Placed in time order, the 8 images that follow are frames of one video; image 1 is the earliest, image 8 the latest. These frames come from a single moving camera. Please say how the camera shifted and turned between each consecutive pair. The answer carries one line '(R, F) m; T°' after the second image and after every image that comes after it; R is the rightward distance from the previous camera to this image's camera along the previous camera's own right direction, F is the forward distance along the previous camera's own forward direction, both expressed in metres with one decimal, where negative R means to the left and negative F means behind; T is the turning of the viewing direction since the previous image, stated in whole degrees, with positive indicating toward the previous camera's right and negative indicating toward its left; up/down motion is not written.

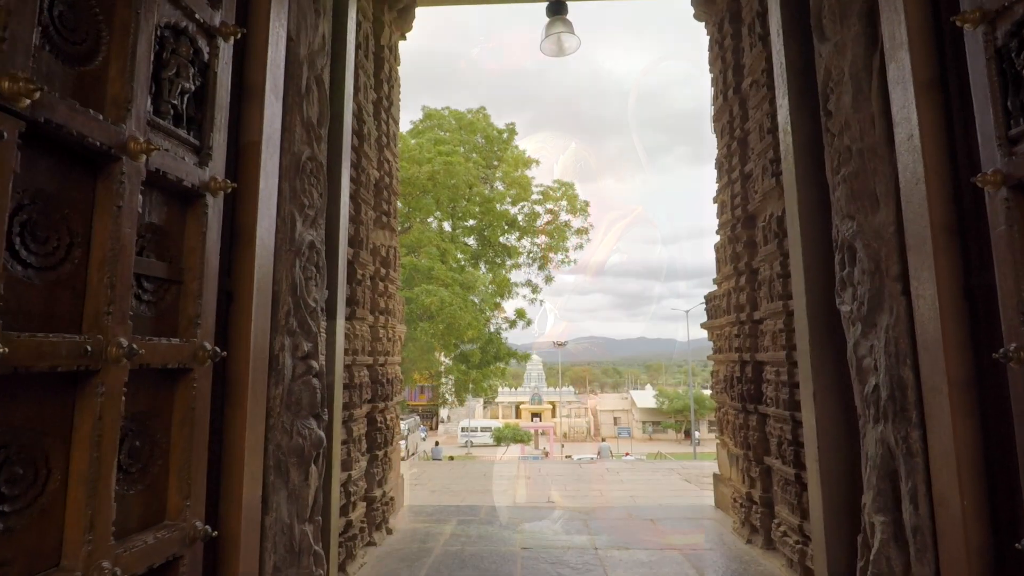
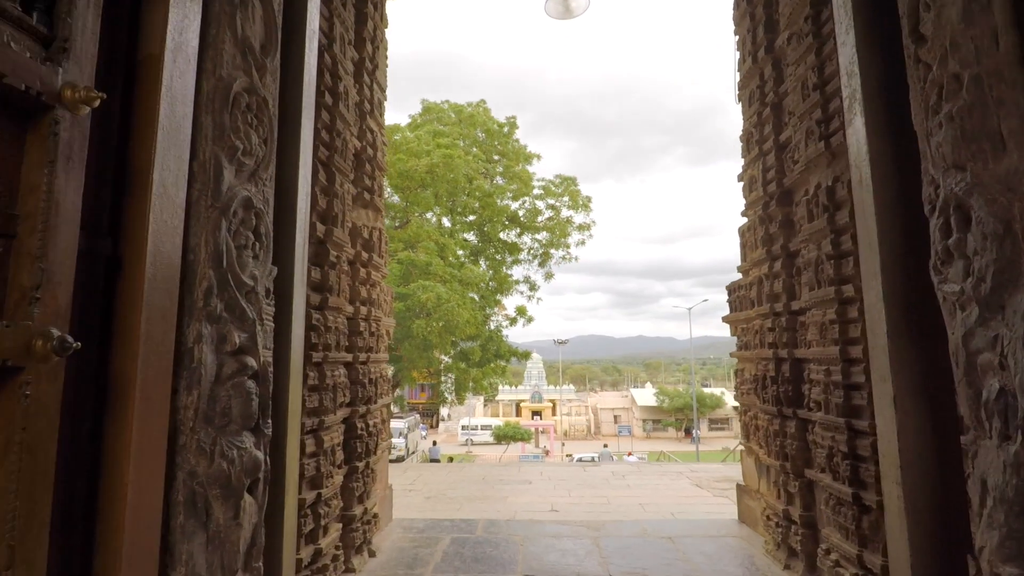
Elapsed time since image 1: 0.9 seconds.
(0.0, +0.5) m; 0°
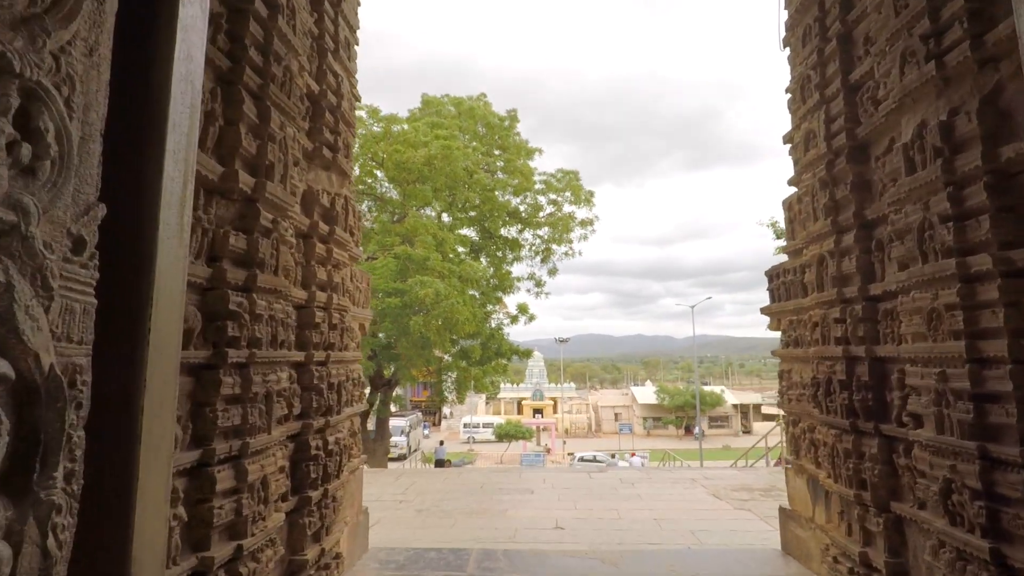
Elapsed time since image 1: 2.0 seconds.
(0.0, +0.8) m; 0°
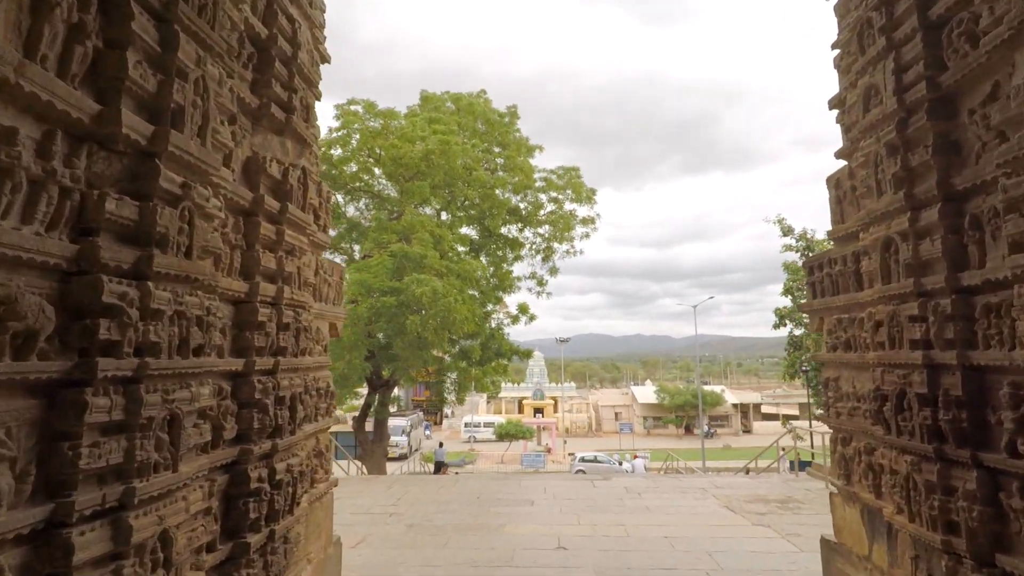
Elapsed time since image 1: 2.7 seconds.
(0.0, +0.6) m; 0°
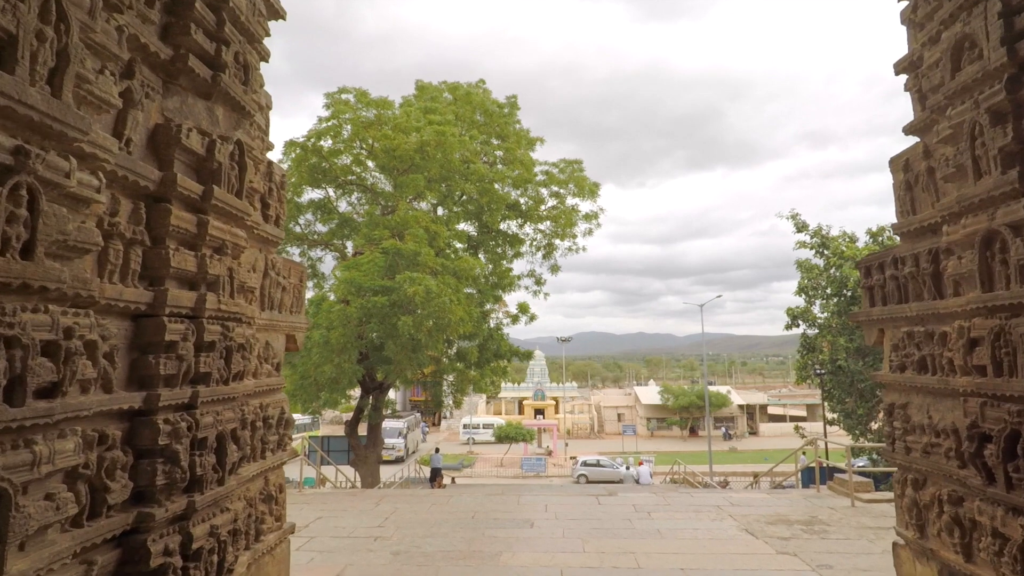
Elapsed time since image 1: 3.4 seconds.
(0.0, +0.6) m; 0°
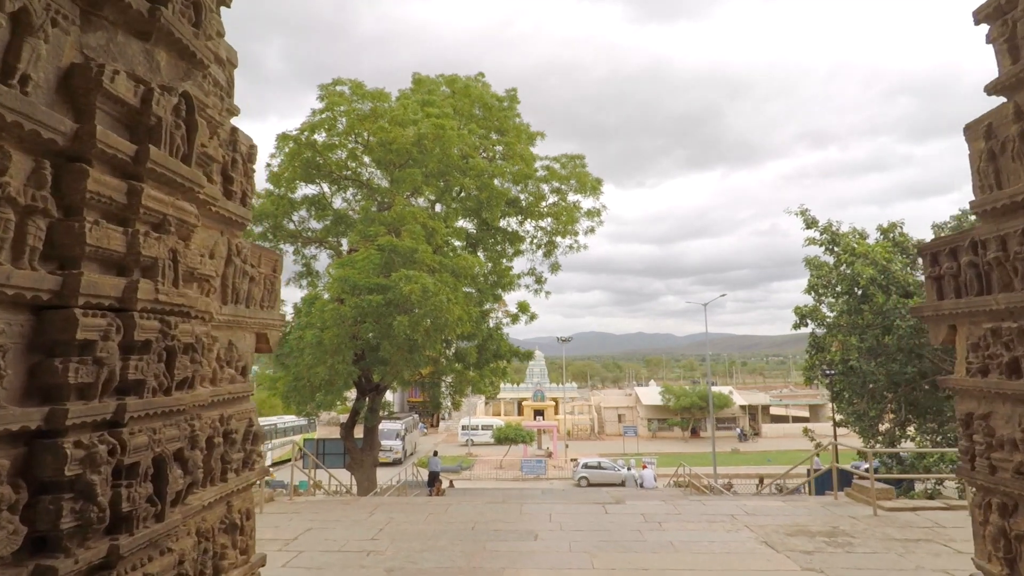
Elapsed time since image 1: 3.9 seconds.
(0.0, +0.4) m; 0°
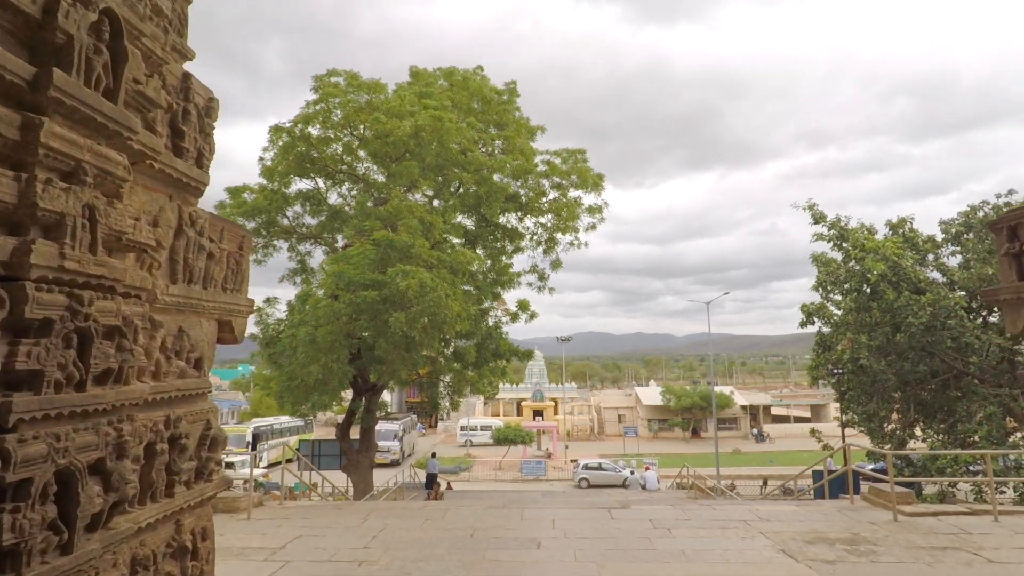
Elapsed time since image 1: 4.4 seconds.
(0.0, +0.3) m; 0°
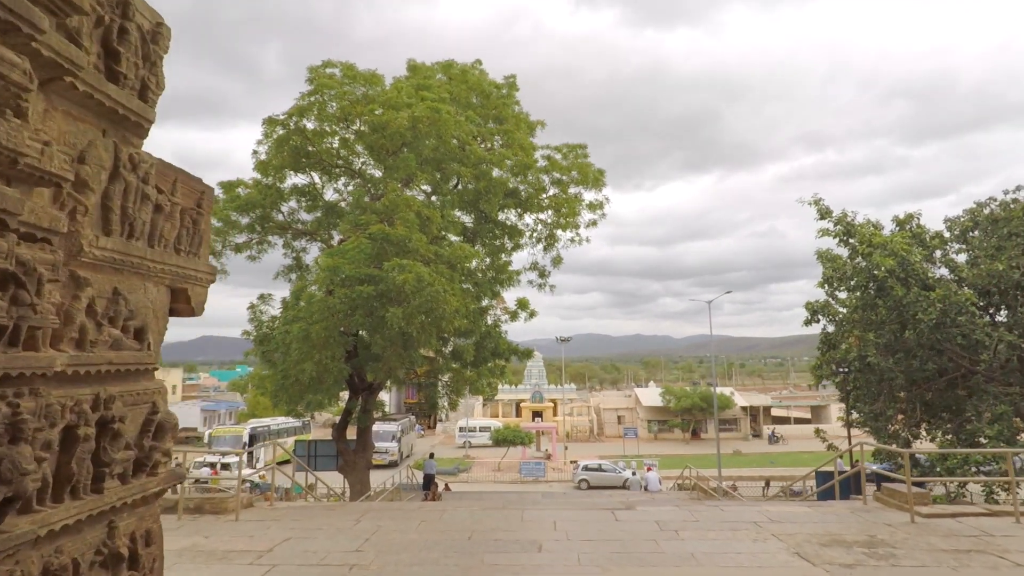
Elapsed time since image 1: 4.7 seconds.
(0.0, +0.3) m; 0°
